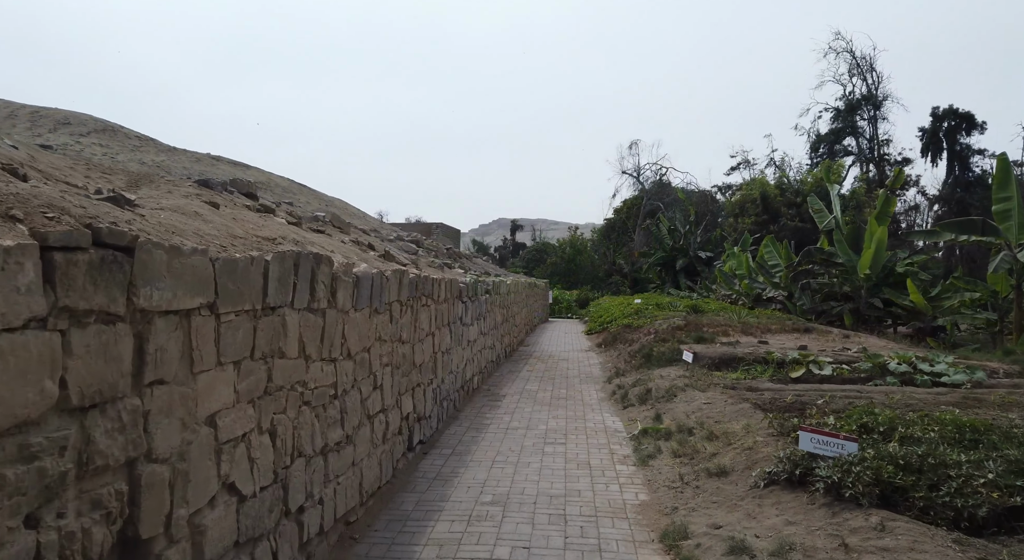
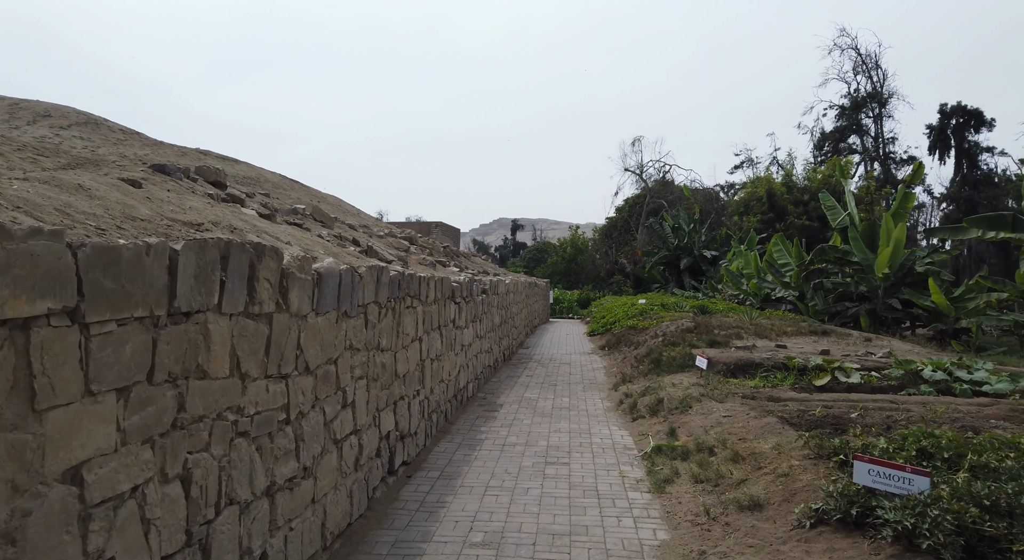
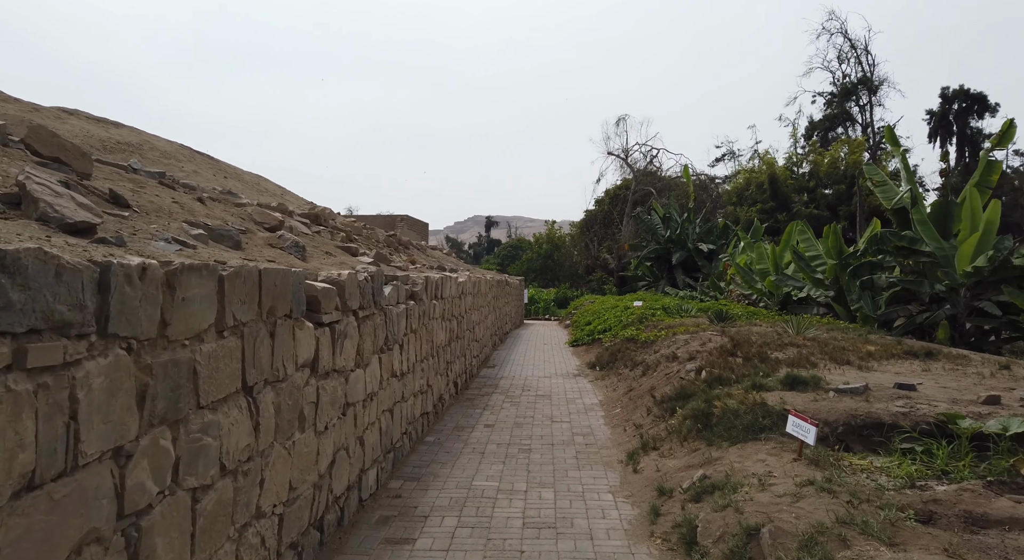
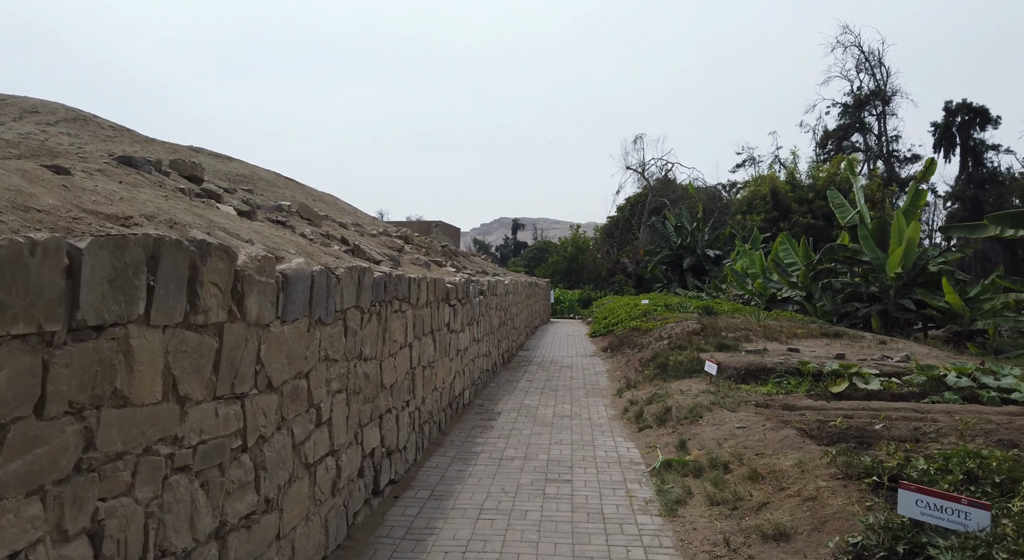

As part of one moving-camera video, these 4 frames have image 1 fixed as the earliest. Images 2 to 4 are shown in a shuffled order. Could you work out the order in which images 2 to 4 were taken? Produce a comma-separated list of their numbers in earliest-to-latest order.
2, 4, 3
